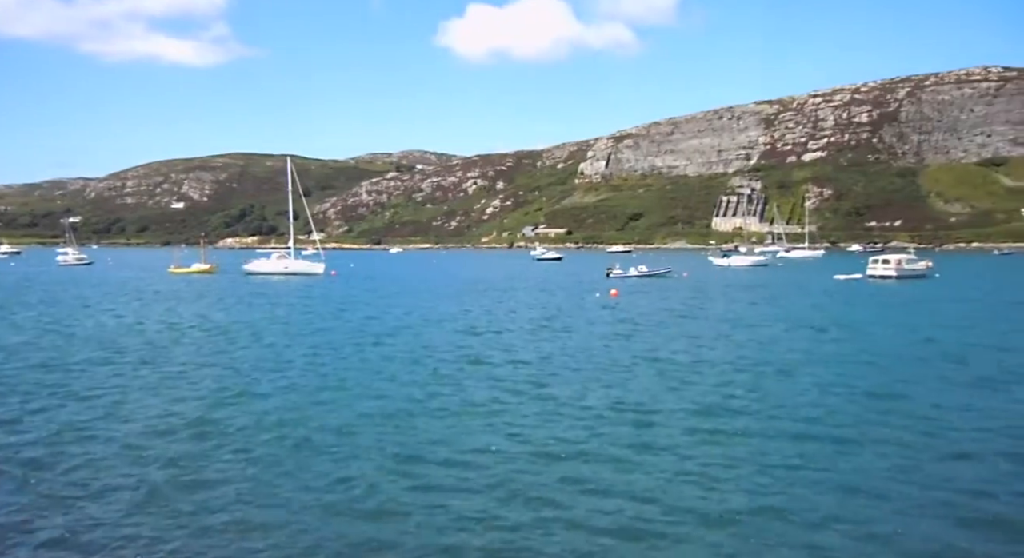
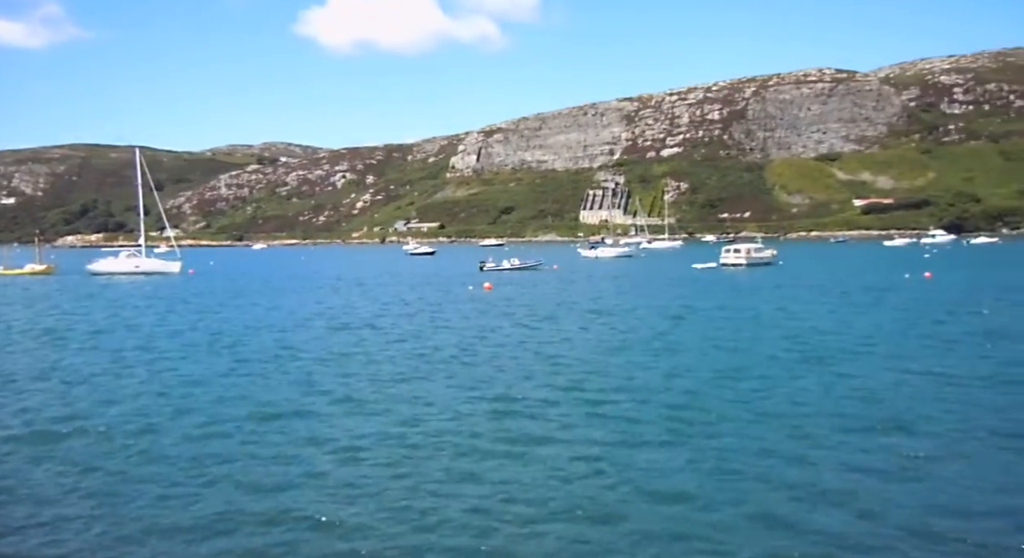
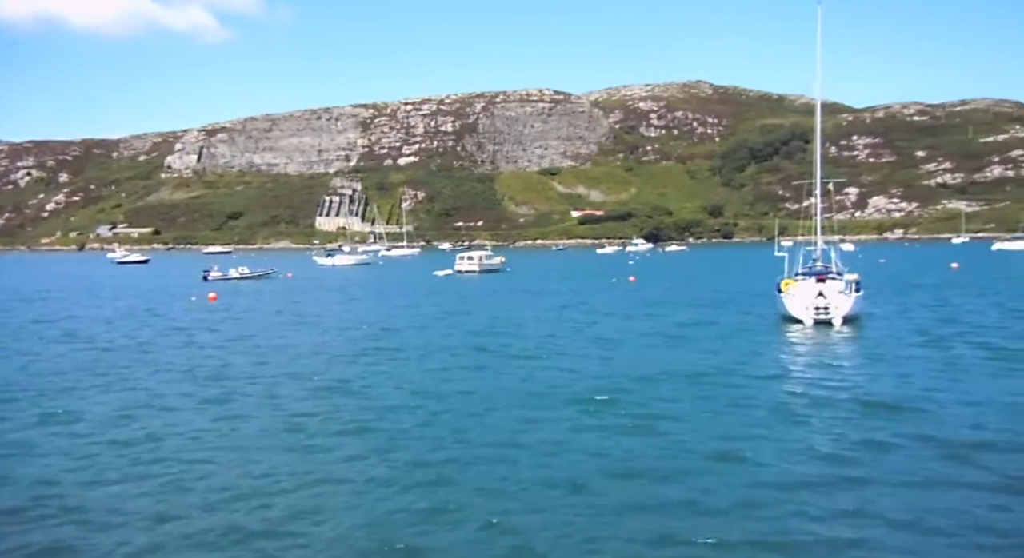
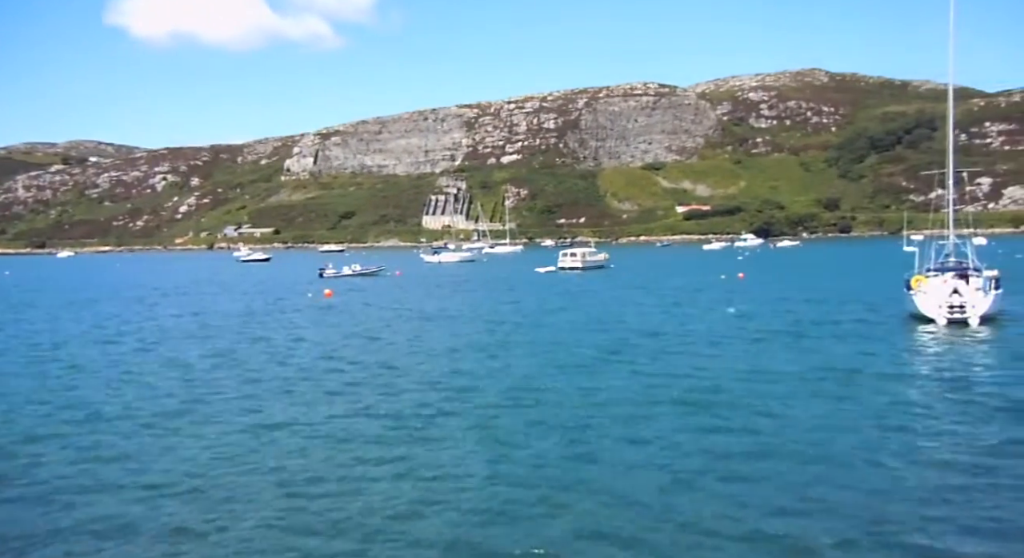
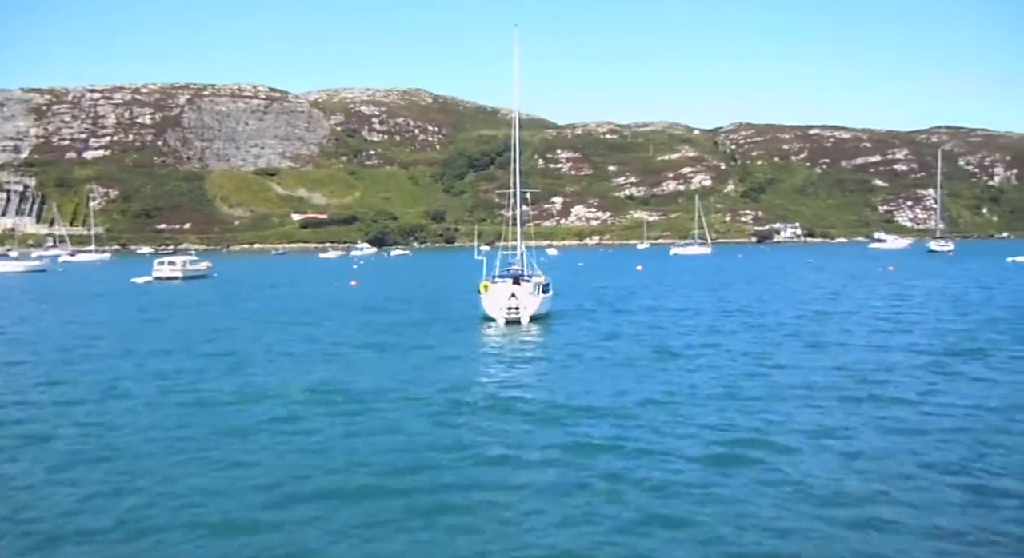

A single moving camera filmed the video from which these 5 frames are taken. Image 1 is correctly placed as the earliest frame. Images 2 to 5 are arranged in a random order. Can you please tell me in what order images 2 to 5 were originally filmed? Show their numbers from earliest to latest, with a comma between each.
2, 4, 3, 5
